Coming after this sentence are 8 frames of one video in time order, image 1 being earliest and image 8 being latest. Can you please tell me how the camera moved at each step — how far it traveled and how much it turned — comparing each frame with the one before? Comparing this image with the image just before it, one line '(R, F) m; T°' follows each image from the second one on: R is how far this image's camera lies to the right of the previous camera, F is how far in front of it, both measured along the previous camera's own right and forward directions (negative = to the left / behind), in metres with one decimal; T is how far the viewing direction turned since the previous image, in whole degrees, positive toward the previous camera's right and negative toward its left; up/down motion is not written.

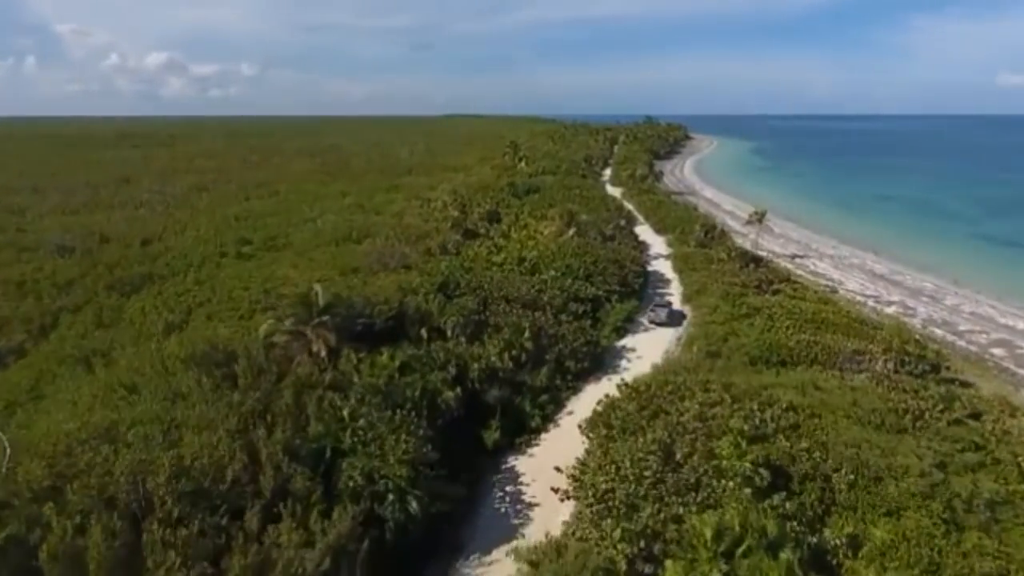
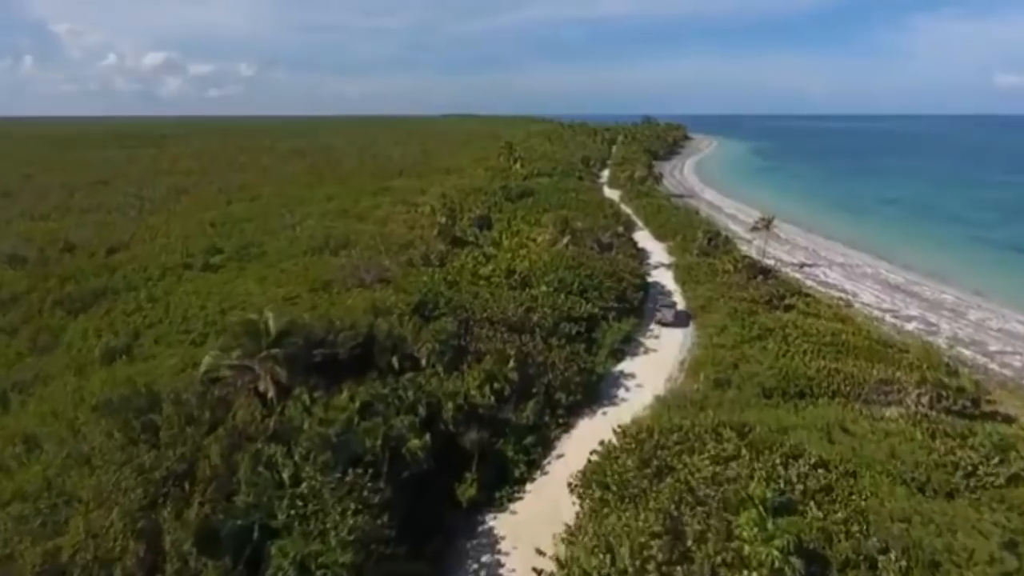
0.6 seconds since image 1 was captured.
(+0.4, +3.2) m; 0°
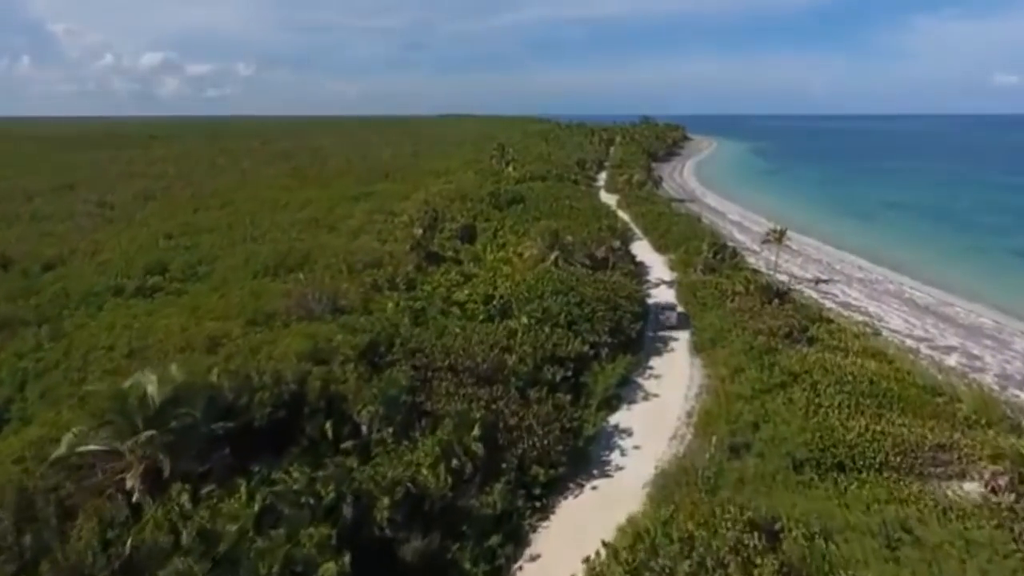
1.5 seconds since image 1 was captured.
(+0.7, +5.0) m; 0°
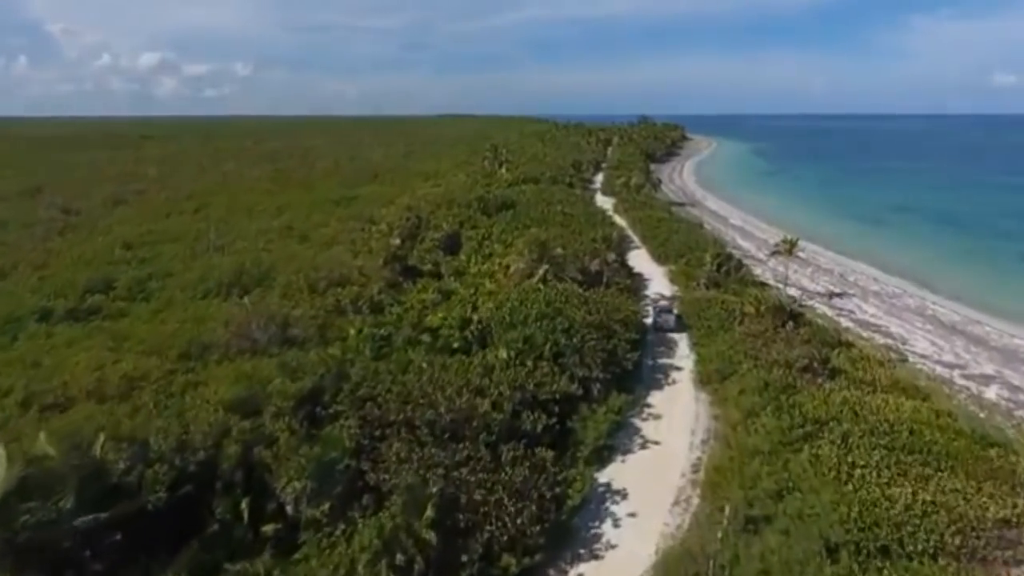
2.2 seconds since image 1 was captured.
(+0.6, +3.8) m; 0°
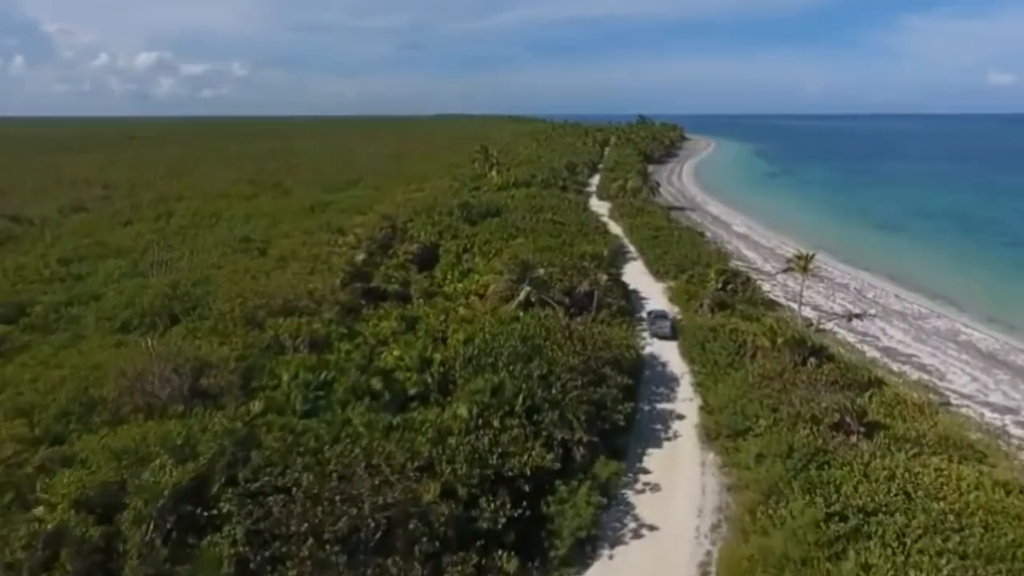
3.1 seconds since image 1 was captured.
(+0.8, +4.7) m; 0°
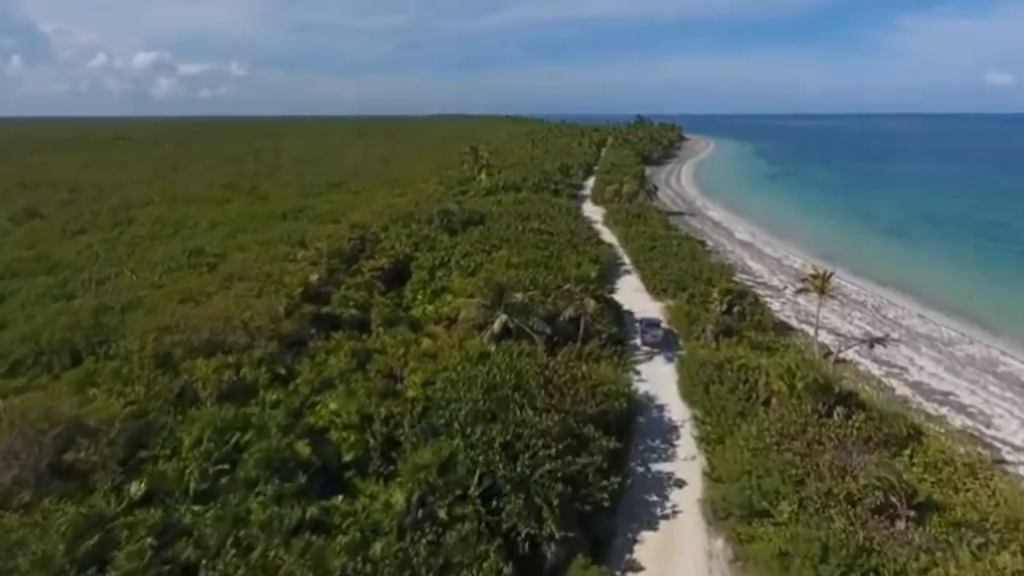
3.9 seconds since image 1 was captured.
(+0.8, +4.4) m; 0°
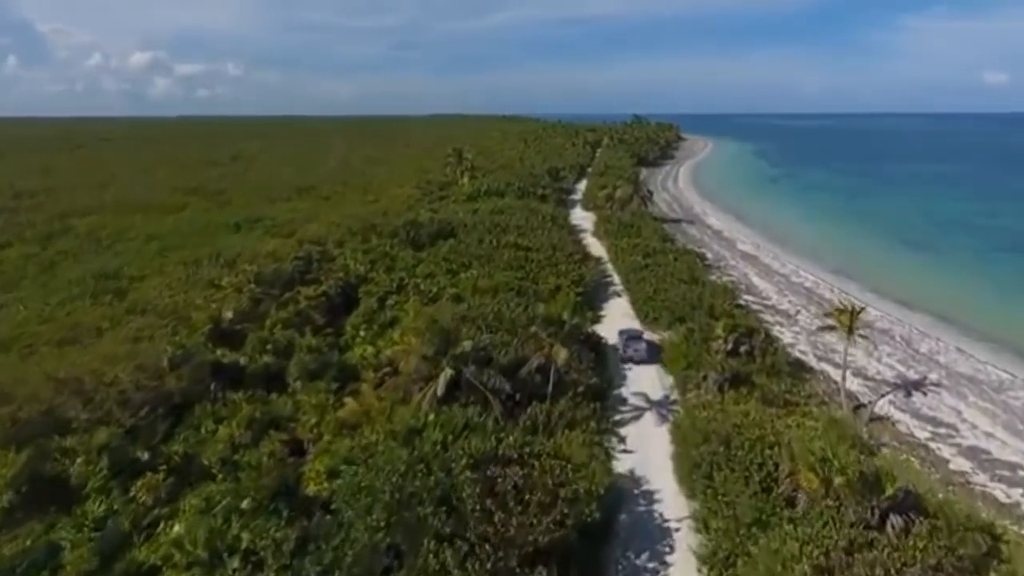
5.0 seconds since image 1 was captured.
(+1.2, +5.9) m; 0°
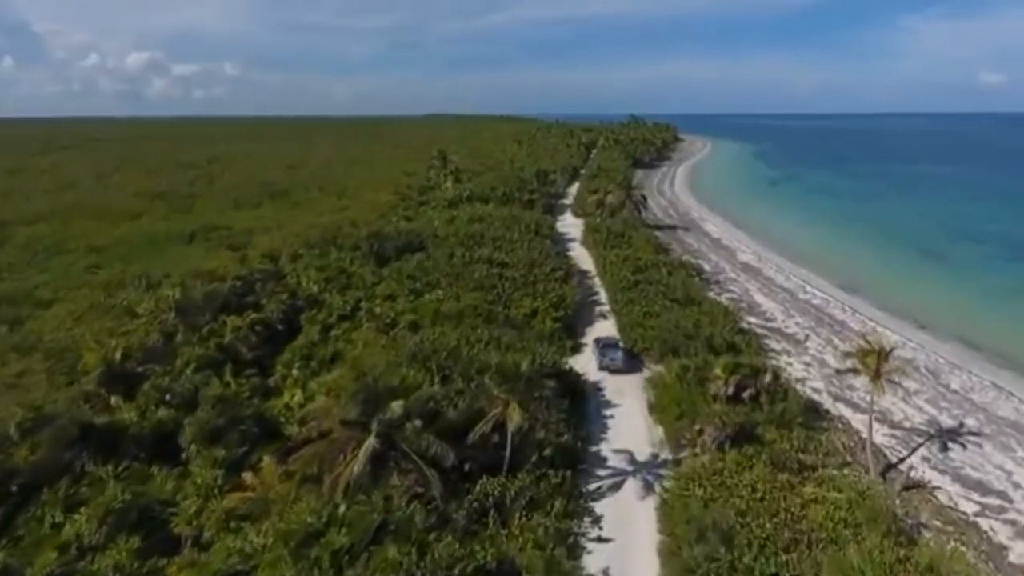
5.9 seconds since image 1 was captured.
(+1.0, +4.5) m; 0°
